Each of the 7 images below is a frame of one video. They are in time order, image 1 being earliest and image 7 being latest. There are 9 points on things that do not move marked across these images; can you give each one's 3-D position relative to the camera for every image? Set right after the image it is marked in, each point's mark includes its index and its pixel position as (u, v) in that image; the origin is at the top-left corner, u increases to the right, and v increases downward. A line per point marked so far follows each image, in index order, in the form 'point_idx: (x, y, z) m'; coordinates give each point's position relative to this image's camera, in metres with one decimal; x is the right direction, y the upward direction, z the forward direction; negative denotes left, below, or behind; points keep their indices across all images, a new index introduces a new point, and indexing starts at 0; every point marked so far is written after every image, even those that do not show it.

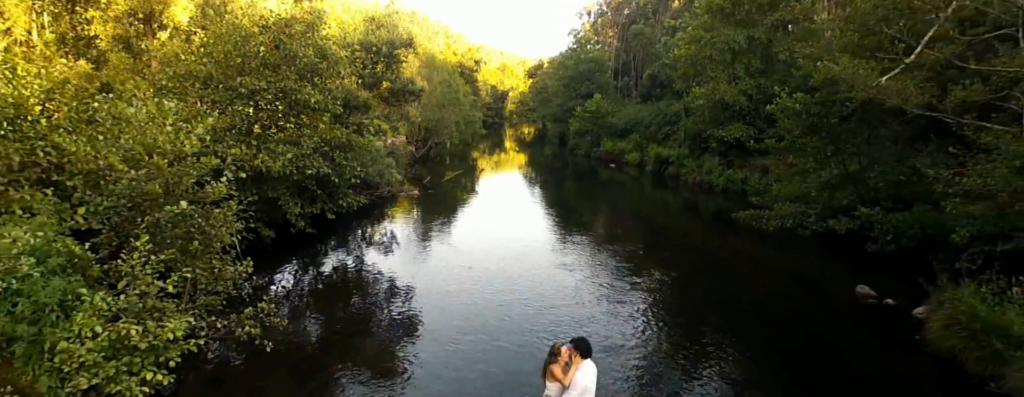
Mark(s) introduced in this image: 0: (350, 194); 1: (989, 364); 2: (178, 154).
0: (-4.8, +0.2, +16.0) m
1: (+9.4, -3.2, +10.3) m
2: (-6.1, +1.0, +10.6) m
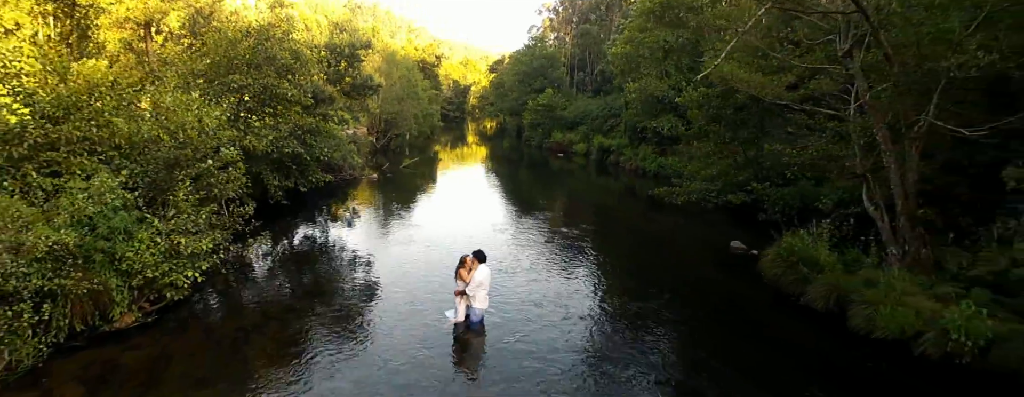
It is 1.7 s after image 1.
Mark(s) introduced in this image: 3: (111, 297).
0: (-6.8, +0.9, +18.8) m
1: (+7.7, -2.3, +14.1) m
2: (-7.8, +1.7, +13.3) m
3: (-7.4, -1.8, +9.9) m
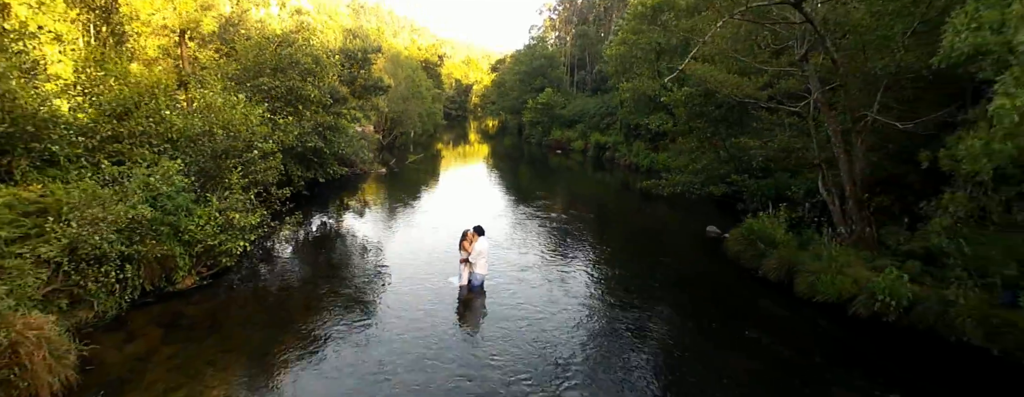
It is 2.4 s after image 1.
0: (-6.9, +1.3, +20.8) m
1: (+7.6, -1.9, +15.9) m
2: (-7.9, +2.0, +15.3) m
3: (-7.6, -1.4, +11.9) m
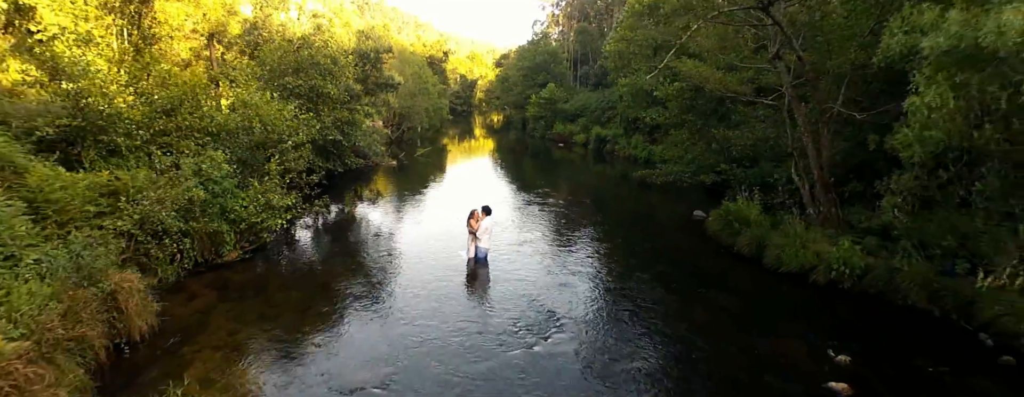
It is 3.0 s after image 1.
0: (-6.9, +1.8, +22.6) m
1: (+7.6, -1.4, +17.6) m
2: (-7.9, +2.5, +17.1) m
3: (-7.6, -1.0, +13.7) m
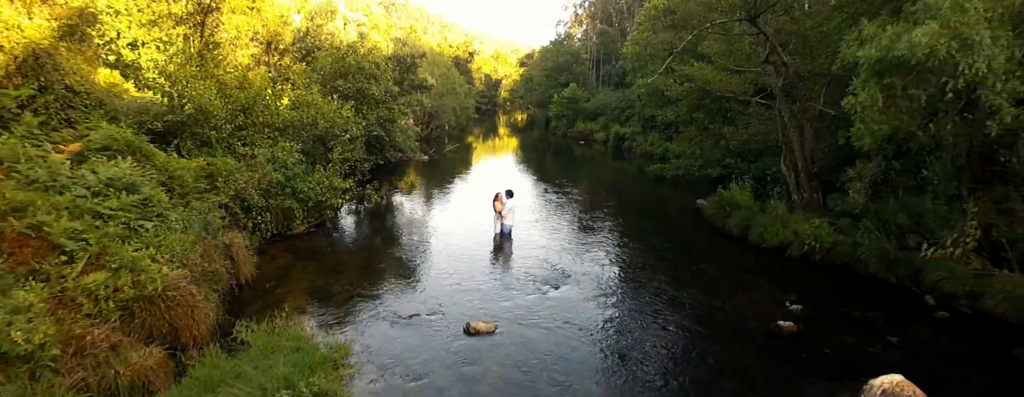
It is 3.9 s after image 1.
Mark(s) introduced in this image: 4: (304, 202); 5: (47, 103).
0: (-5.9, +2.3, +25.5) m
1: (+8.3, -0.9, +19.9) m
2: (-7.2, +3.0, +20.0) m
3: (-7.0, -0.5, +16.7) m
4: (-6.9, -0.1, +17.1) m
5: (-13.2, +2.7, +14.8) m
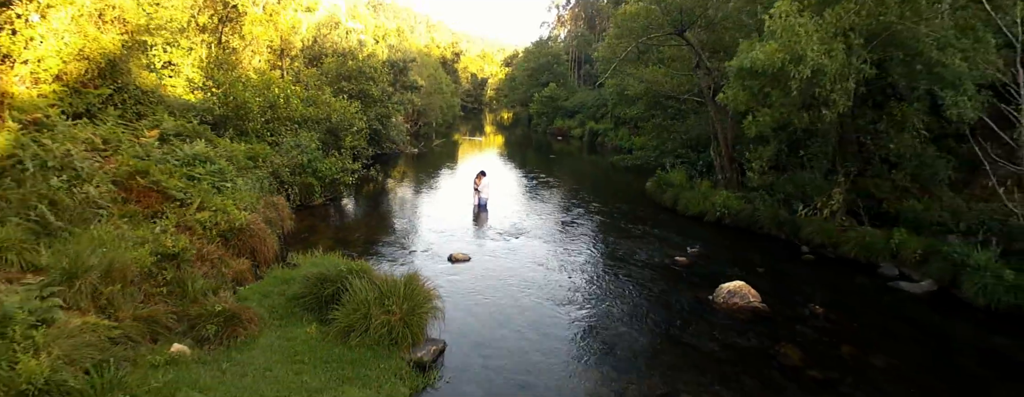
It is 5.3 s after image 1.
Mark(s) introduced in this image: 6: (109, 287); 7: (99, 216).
0: (-7.1, +3.2, +29.8) m
1: (+7.3, 0.0, +24.5) m
2: (-8.3, +3.9, +24.3) m
3: (-8.0, +0.4, +20.9) m
4: (-7.9, +0.8, +21.4) m
5: (-14.1, +3.6, +18.9) m
6: (-7.5, -1.6, +9.7) m
7: (-9.3, -0.4, +11.8) m
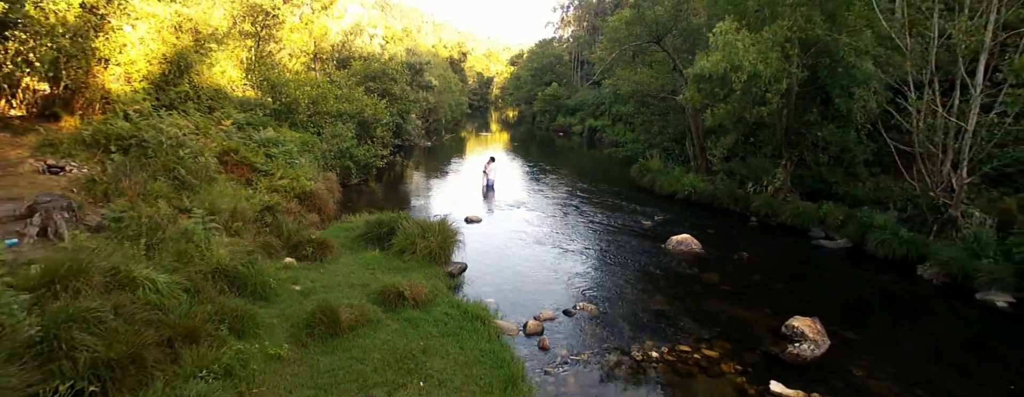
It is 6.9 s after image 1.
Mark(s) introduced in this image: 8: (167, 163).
0: (-6.9, +4.2, +34.2) m
1: (+7.4, +1.0, +28.8) m
2: (-8.1, +4.9, +28.7) m
3: (-7.9, +1.4, +25.3) m
4: (-7.7, +1.8, +25.8) m
5: (-14.0, +4.6, +23.4) m
6: (-7.5, -0.6, +14.1) m
7: (-9.3, +0.6, +16.2) m
8: (-10.1, +1.0, +15.3) m
